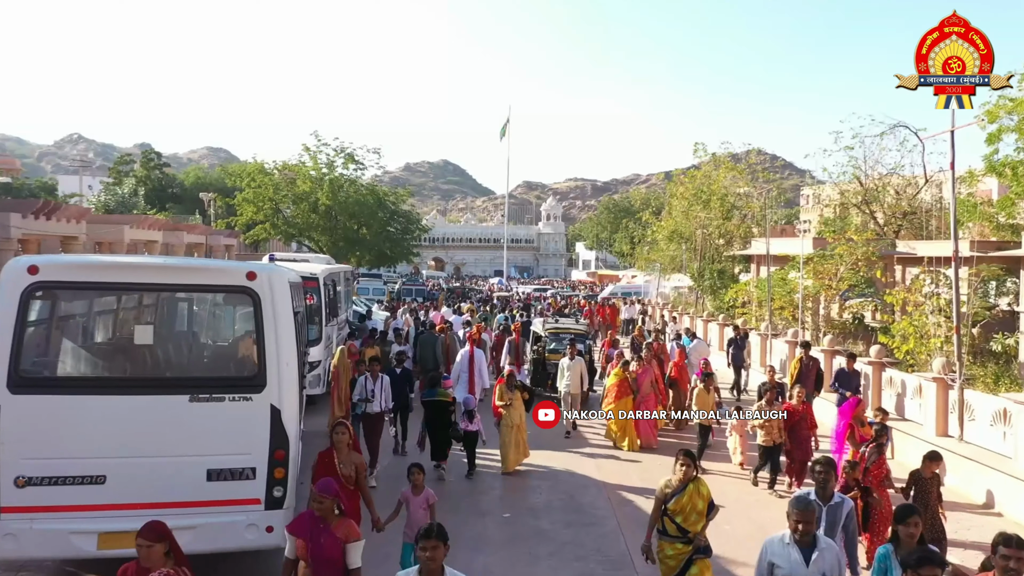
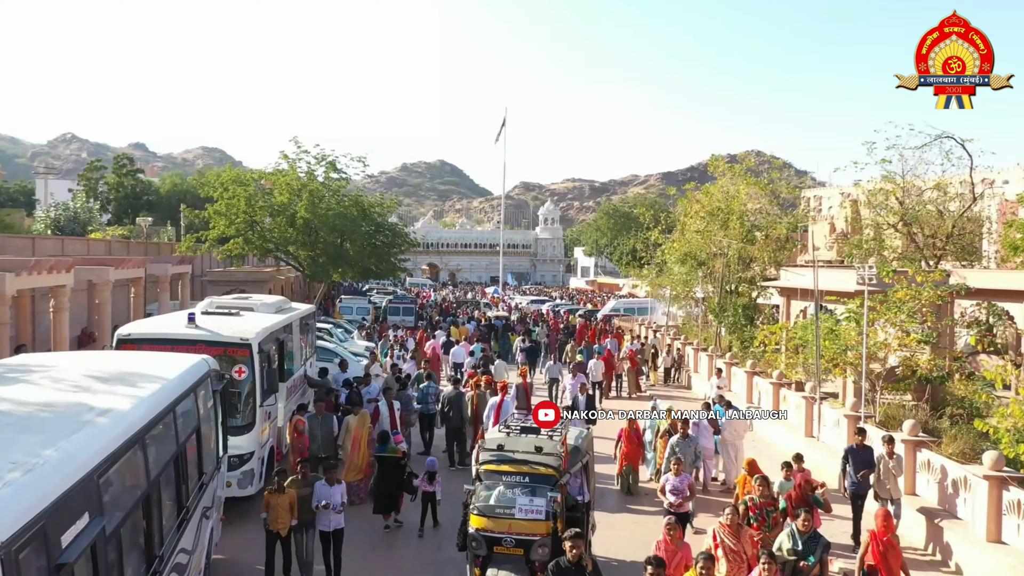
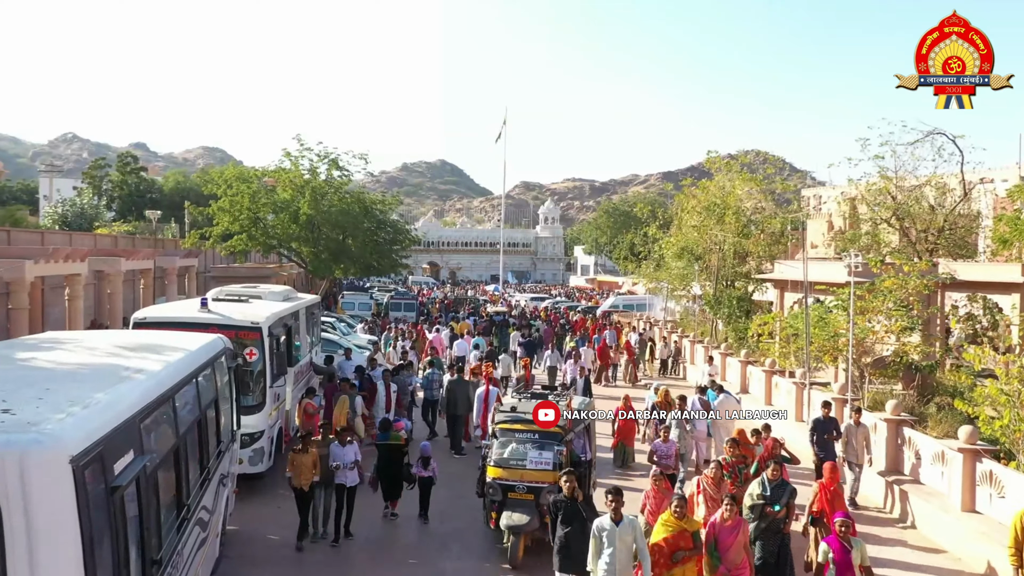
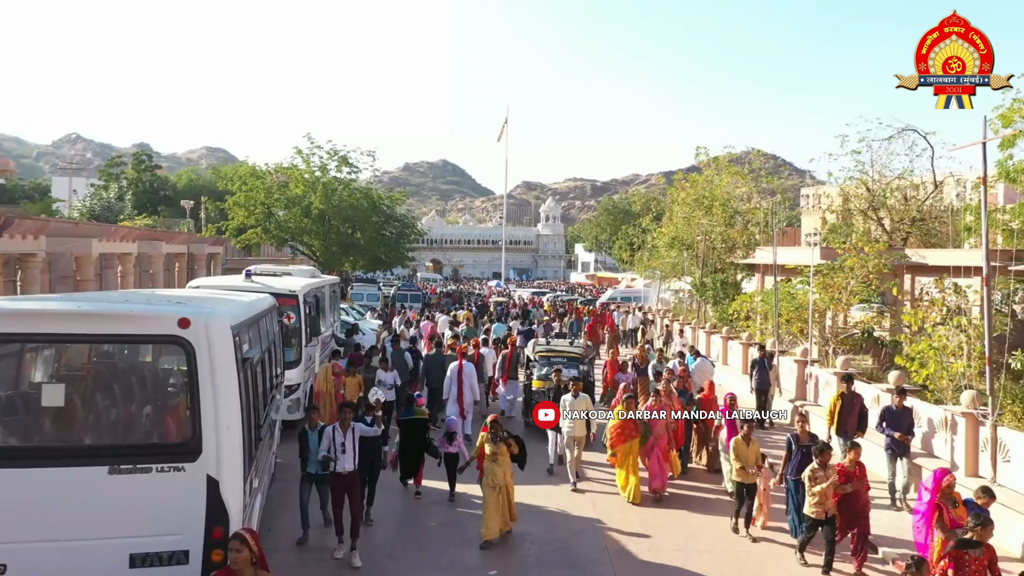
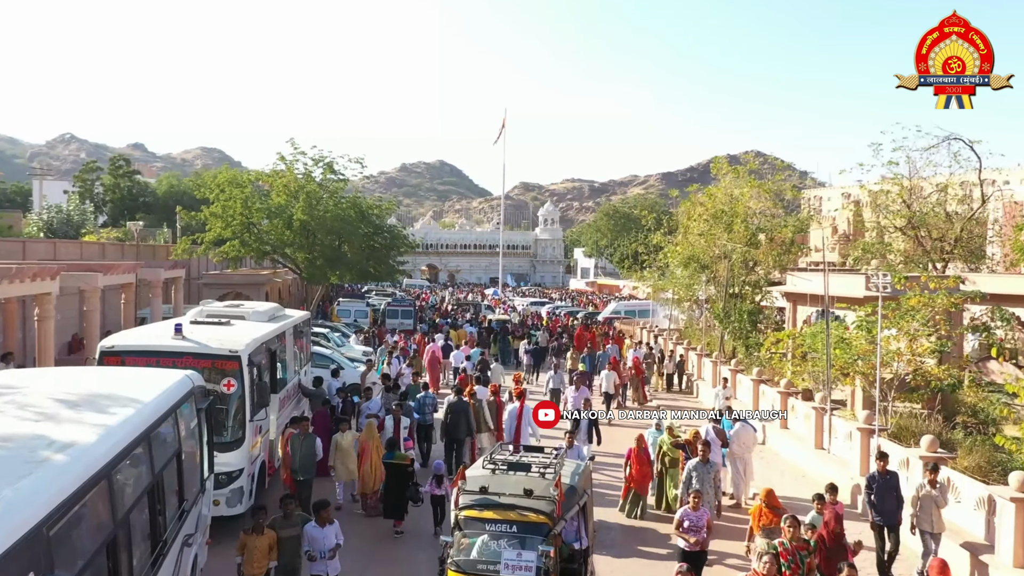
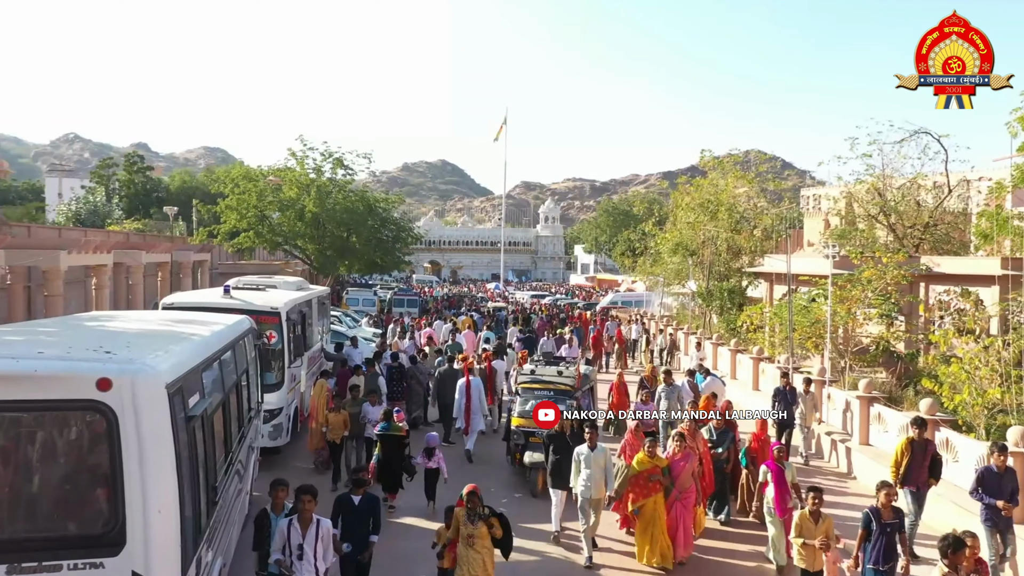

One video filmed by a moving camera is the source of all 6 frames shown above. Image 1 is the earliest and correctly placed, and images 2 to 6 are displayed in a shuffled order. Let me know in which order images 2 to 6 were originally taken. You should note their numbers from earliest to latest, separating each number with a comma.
4, 6, 3, 2, 5
